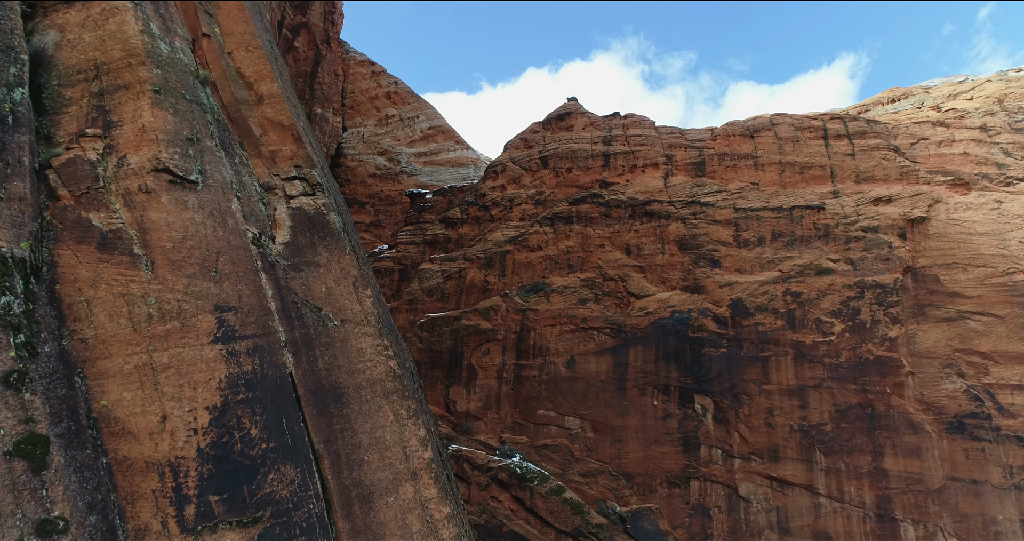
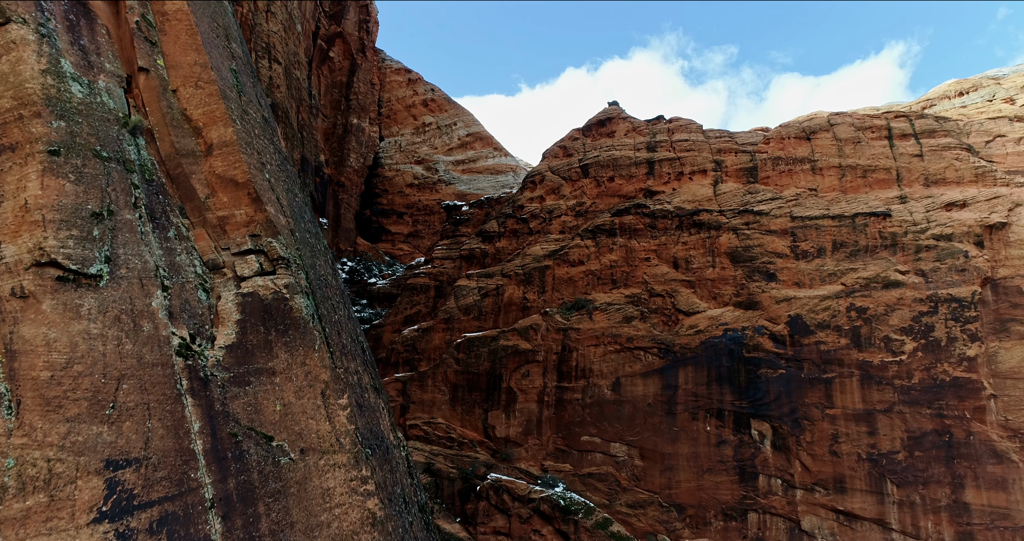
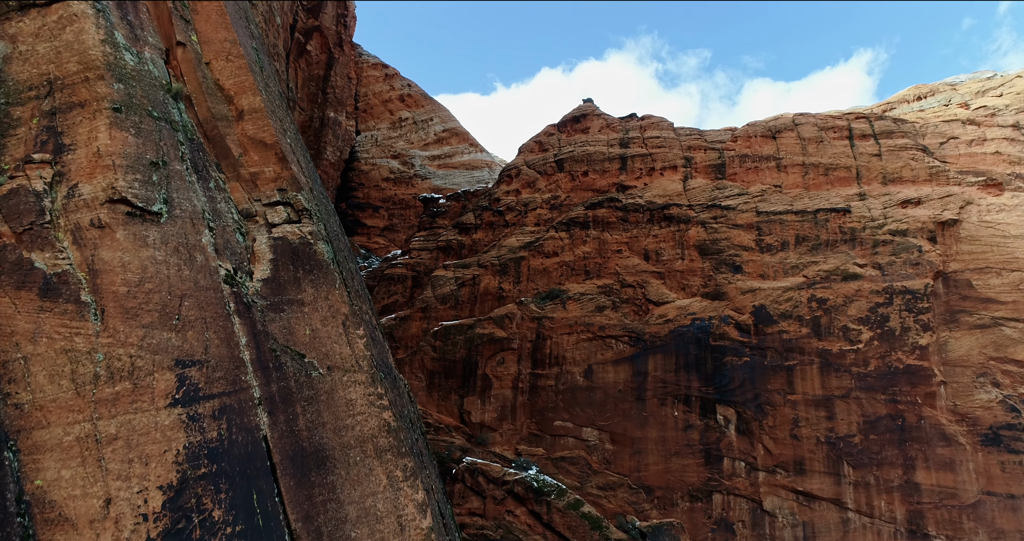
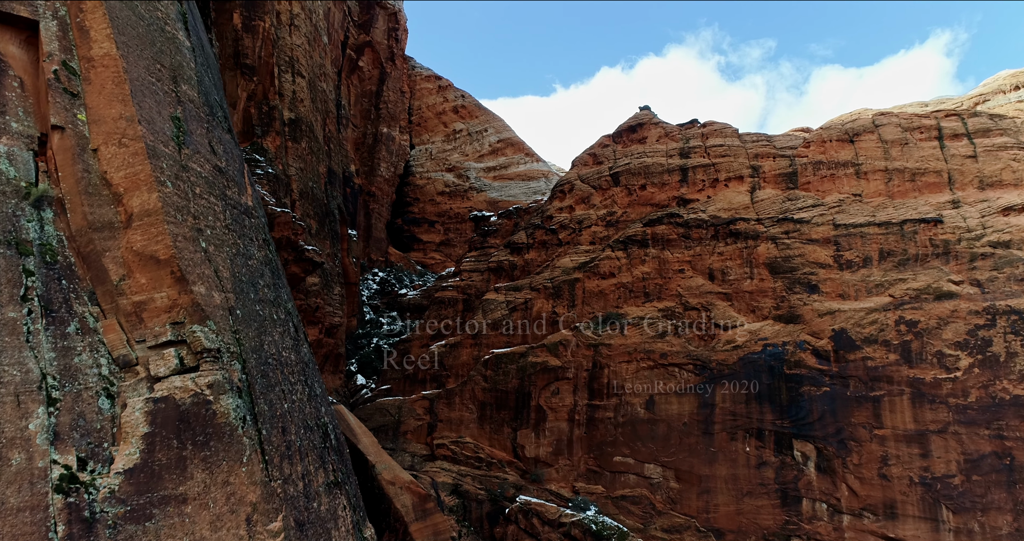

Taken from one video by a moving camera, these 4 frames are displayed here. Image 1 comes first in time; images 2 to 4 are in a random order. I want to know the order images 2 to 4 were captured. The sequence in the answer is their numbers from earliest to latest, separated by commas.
3, 2, 4
